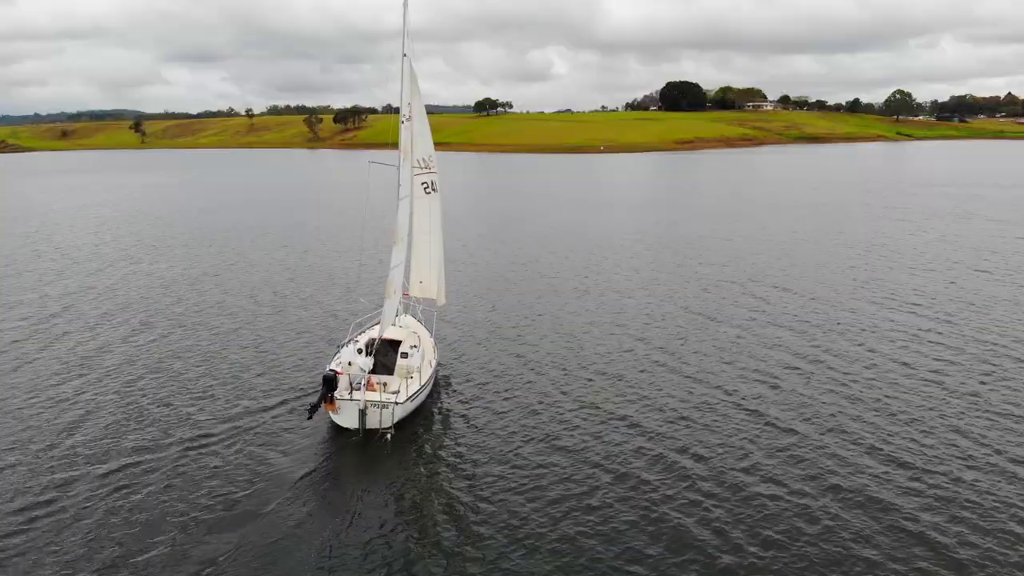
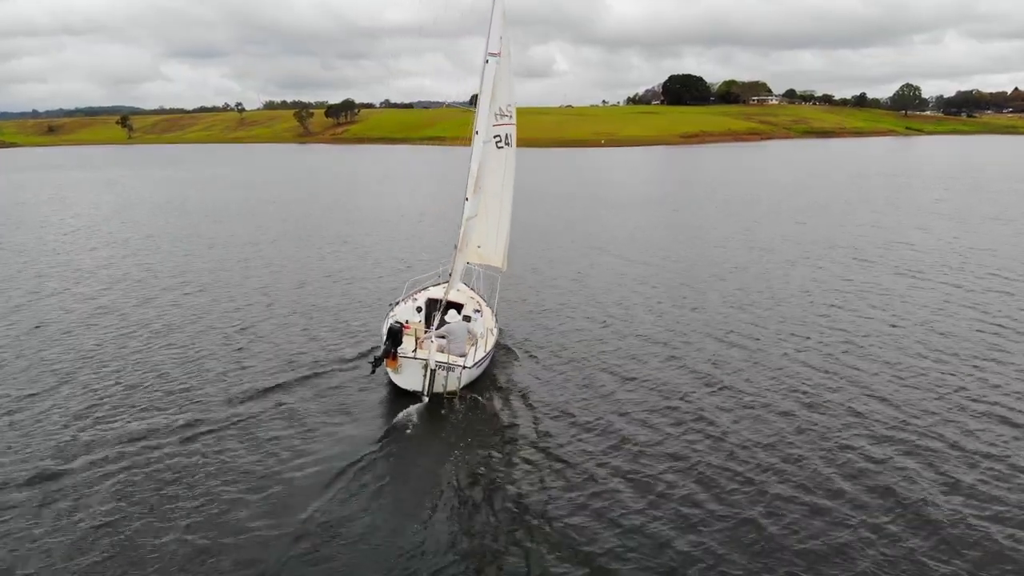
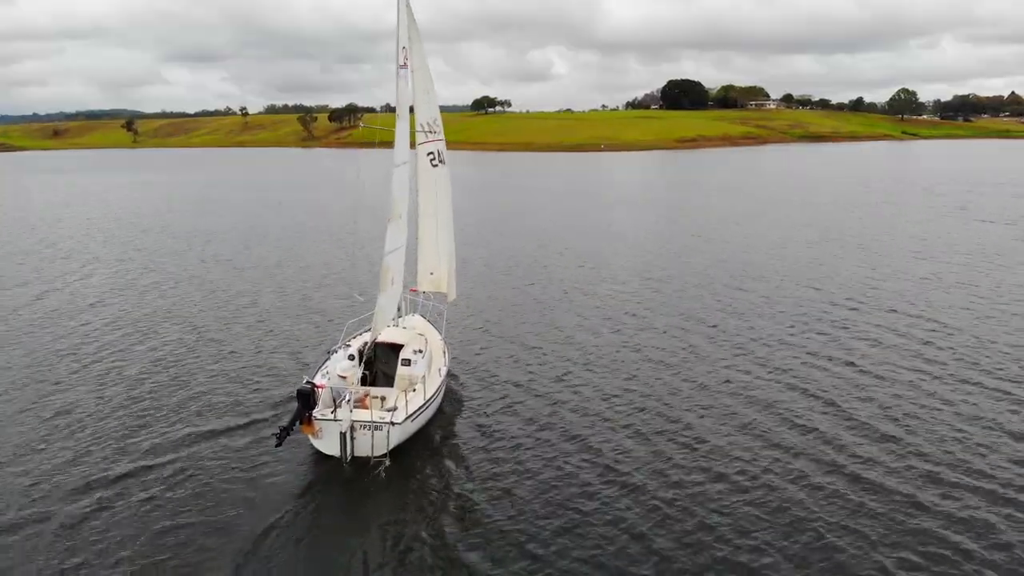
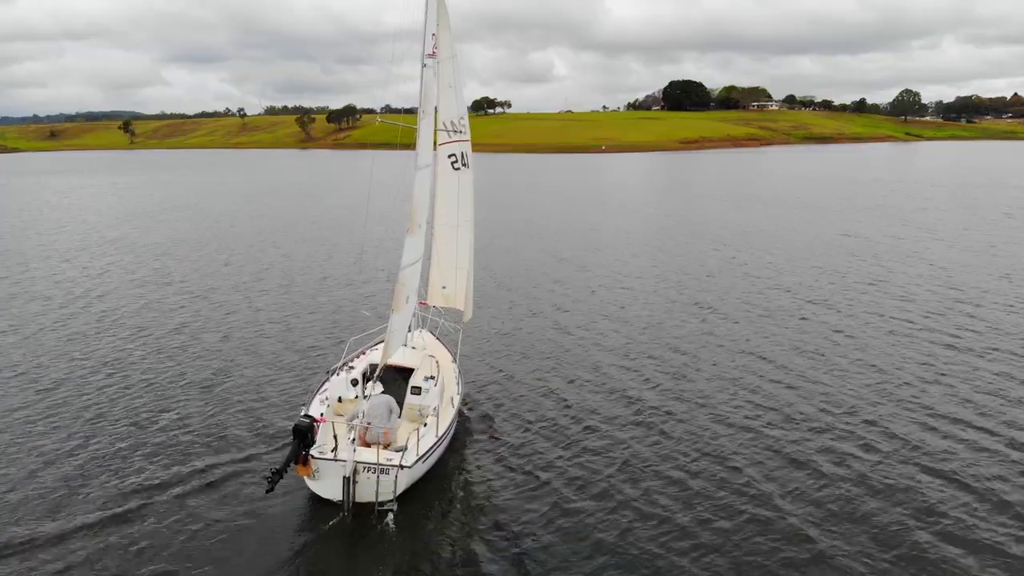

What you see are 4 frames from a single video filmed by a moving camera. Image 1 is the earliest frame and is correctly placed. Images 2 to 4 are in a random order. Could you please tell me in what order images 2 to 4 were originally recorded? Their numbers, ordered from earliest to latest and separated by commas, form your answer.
3, 4, 2
